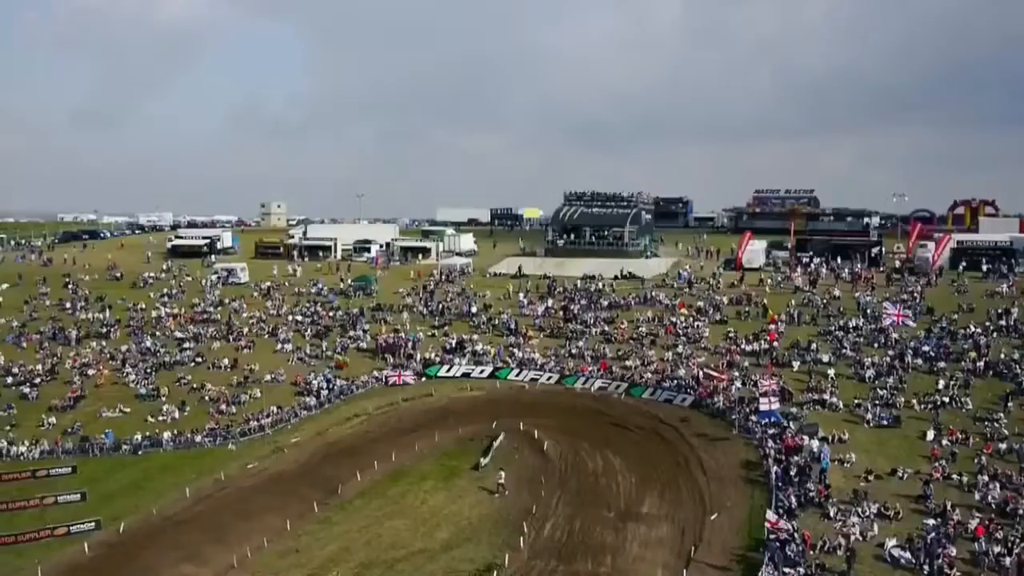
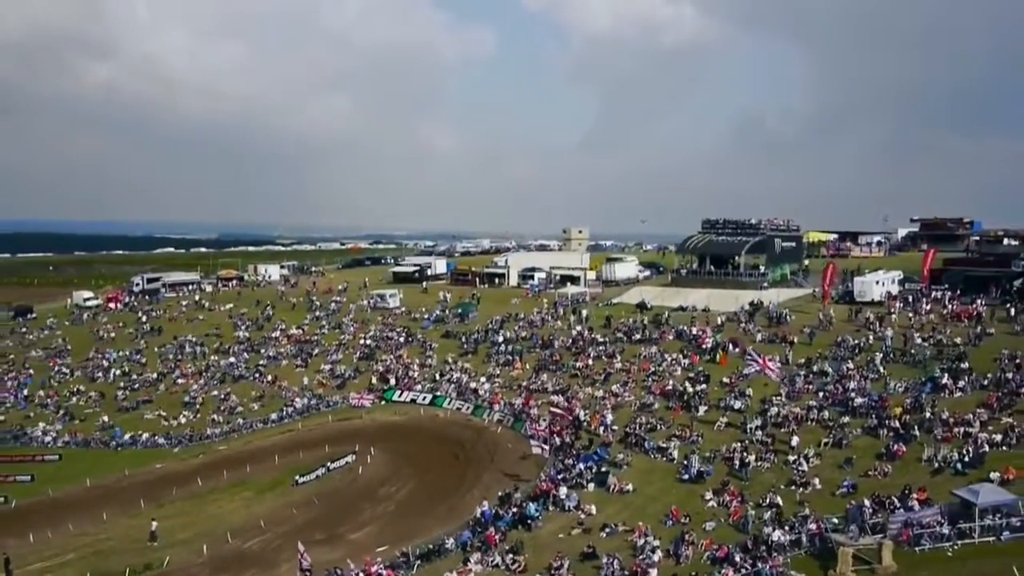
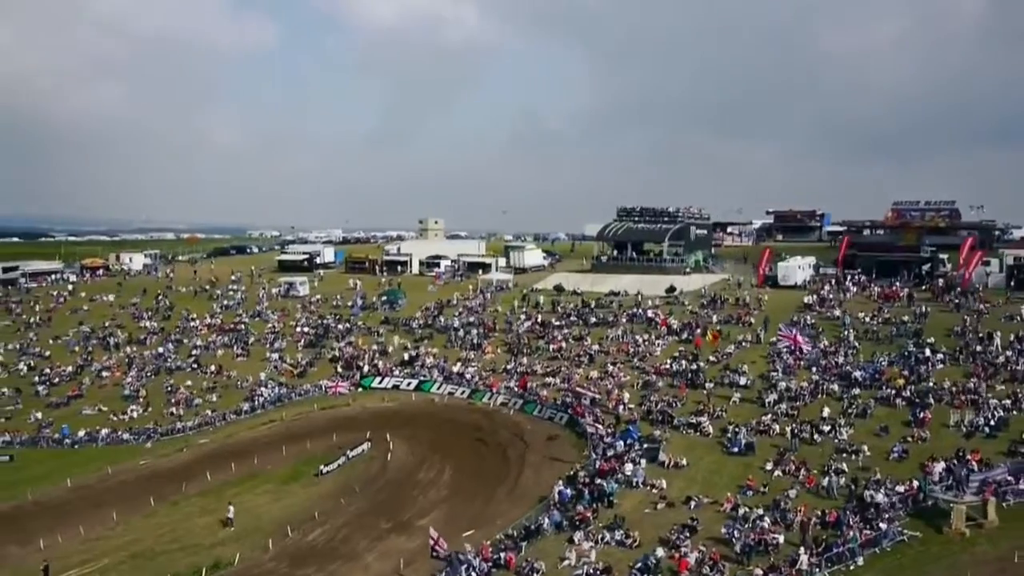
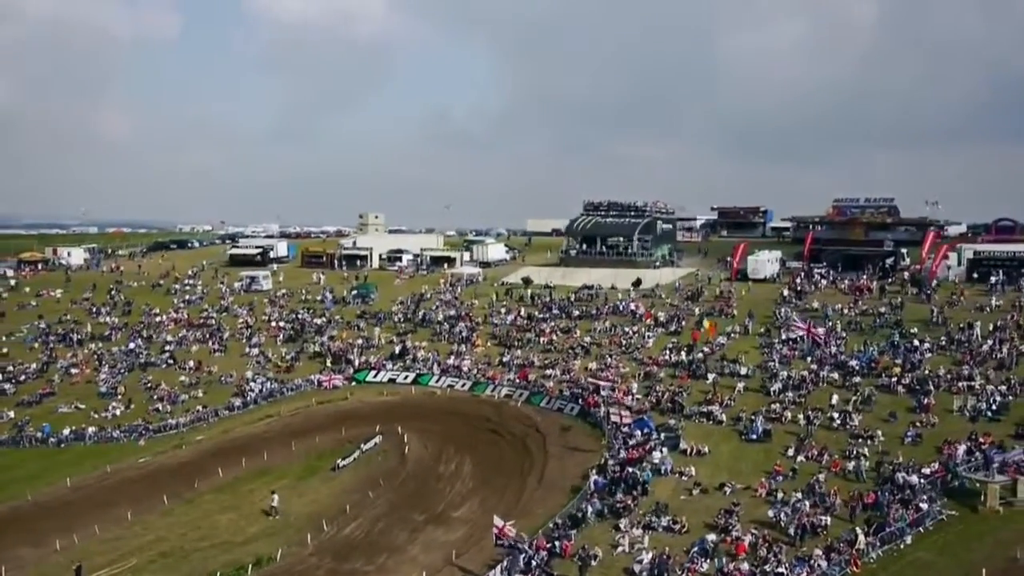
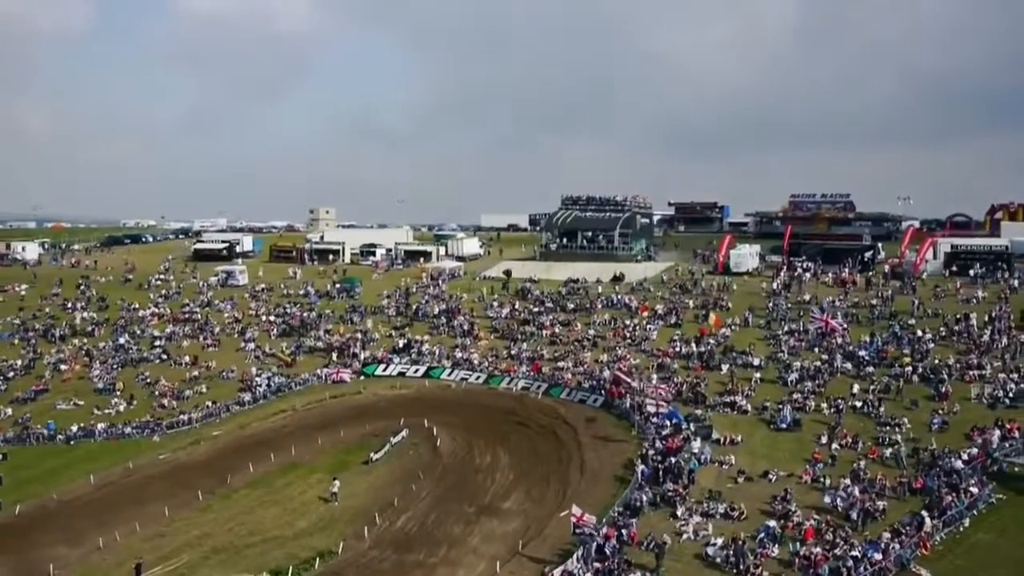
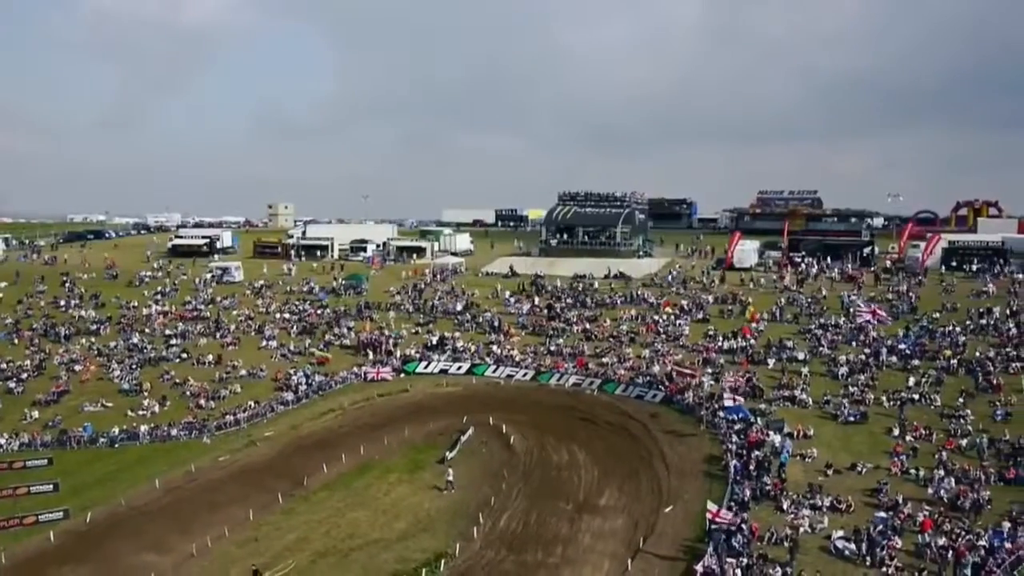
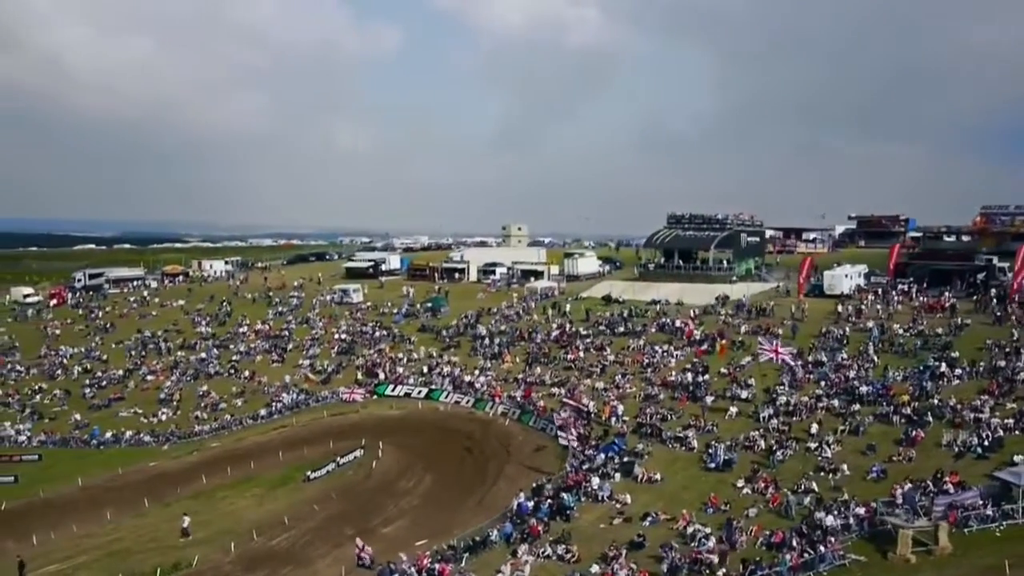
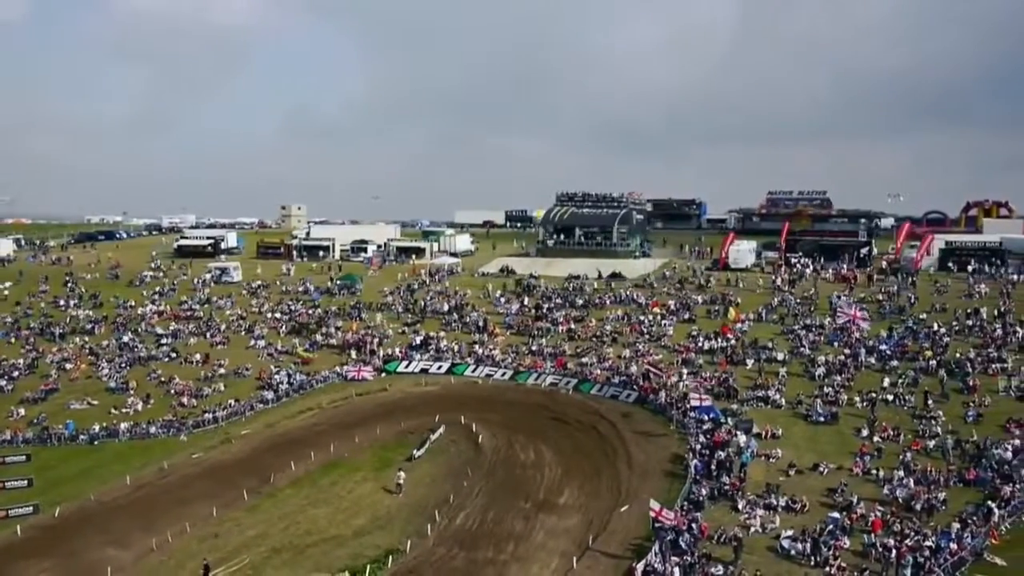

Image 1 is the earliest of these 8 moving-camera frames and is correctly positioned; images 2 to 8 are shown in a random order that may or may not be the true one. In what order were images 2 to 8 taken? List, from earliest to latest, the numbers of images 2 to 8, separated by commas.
6, 8, 5, 4, 3, 7, 2
